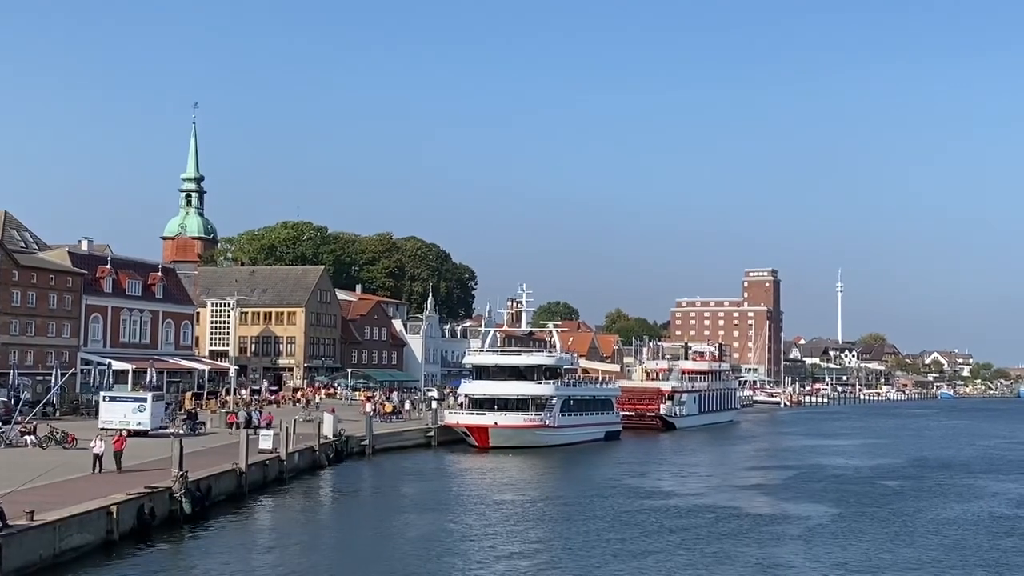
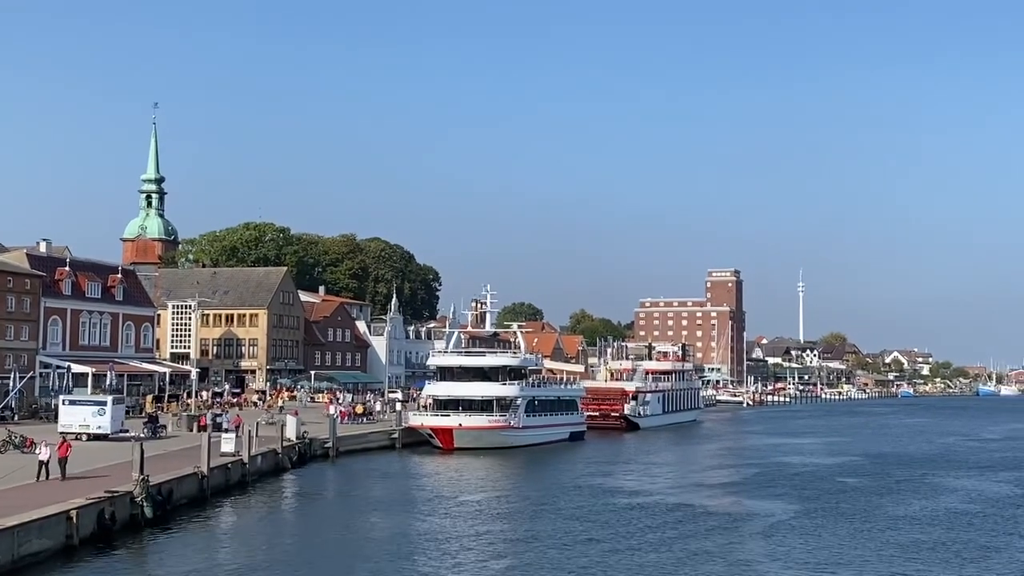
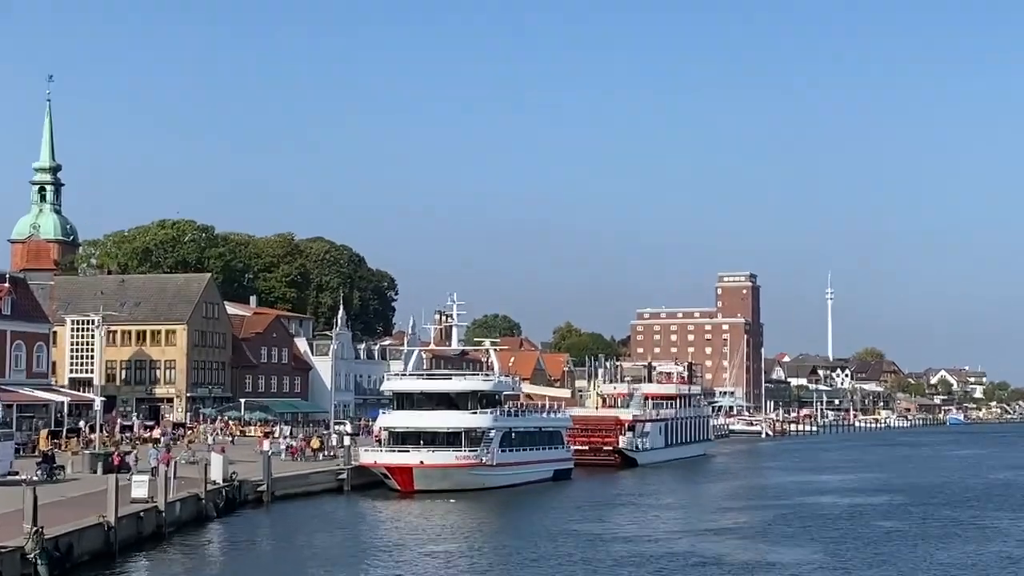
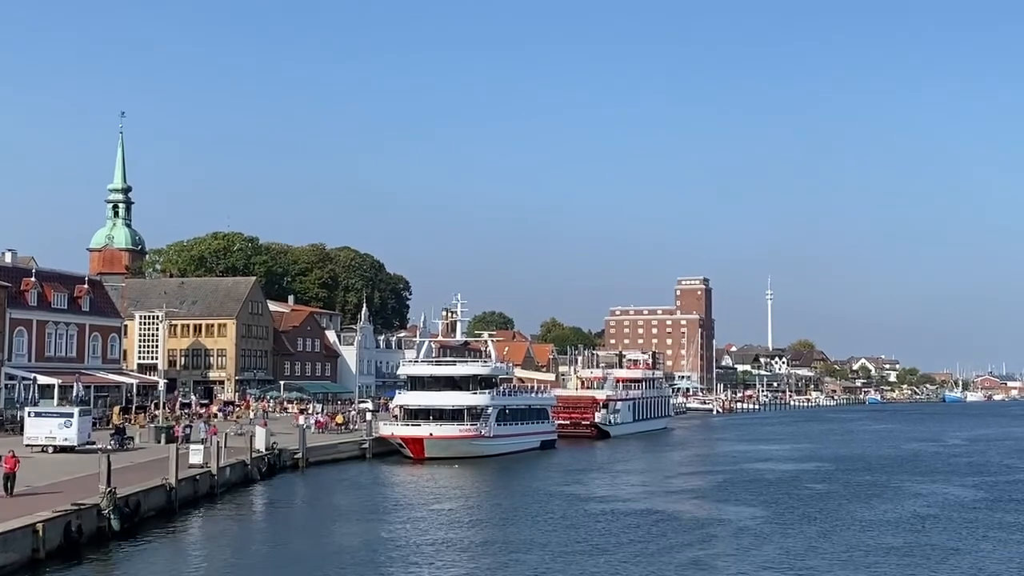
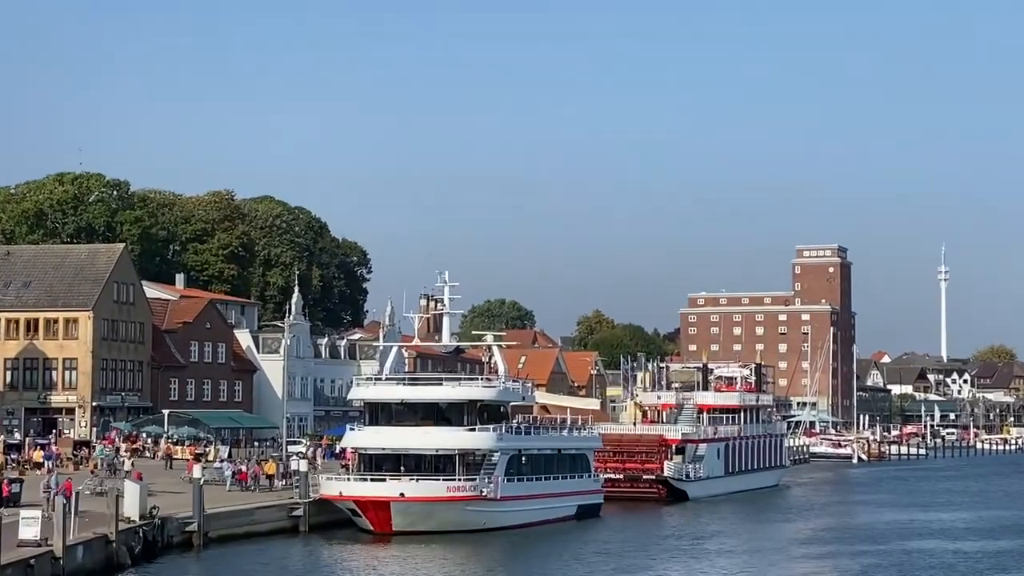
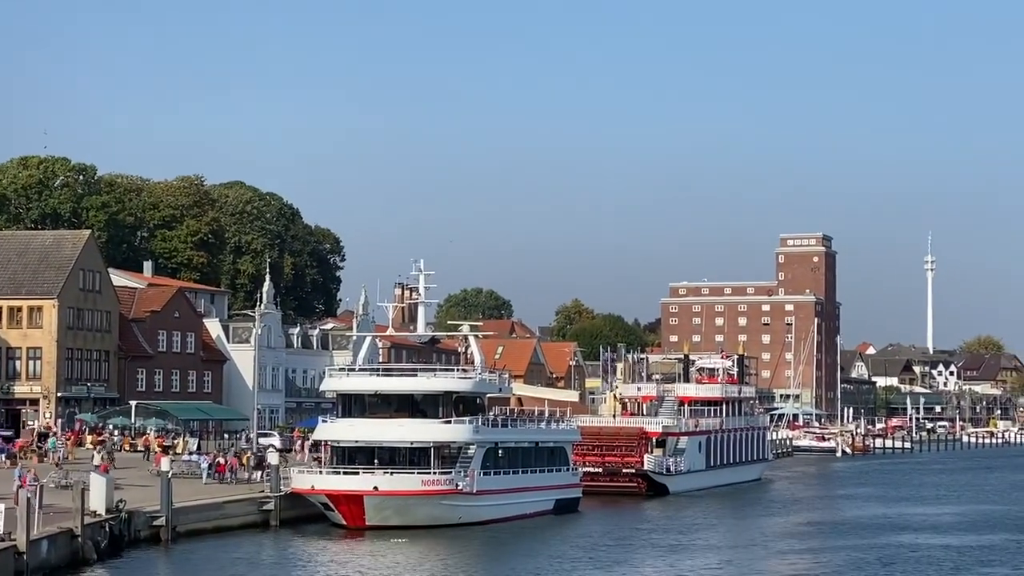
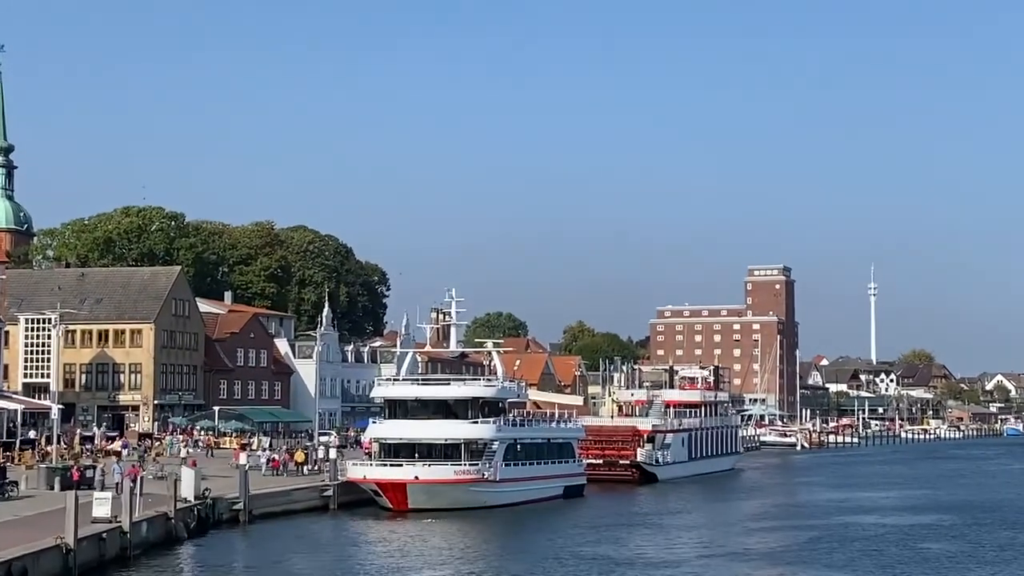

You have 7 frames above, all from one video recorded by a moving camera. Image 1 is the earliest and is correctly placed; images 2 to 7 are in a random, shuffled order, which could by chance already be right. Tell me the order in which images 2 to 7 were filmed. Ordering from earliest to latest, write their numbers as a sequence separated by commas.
2, 4, 3, 7, 5, 6
